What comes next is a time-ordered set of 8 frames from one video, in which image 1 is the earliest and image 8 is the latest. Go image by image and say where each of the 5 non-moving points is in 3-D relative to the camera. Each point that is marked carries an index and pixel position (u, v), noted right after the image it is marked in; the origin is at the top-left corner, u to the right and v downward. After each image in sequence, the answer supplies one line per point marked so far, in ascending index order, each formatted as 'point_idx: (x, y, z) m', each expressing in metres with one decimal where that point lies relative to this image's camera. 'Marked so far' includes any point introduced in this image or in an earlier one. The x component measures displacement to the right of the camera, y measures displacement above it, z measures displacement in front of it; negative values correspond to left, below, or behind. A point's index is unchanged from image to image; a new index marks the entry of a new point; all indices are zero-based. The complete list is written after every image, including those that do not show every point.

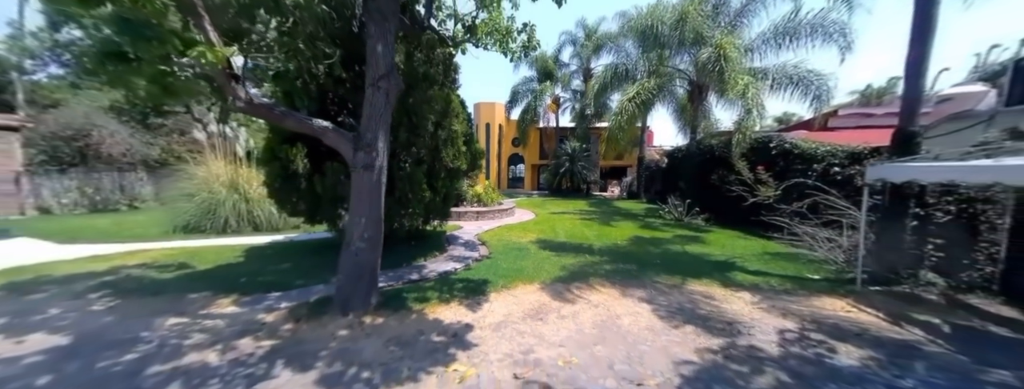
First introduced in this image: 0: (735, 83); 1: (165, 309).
0: (+6.3, +3.1, +9.0) m
1: (-4.2, -1.4, +3.9) m
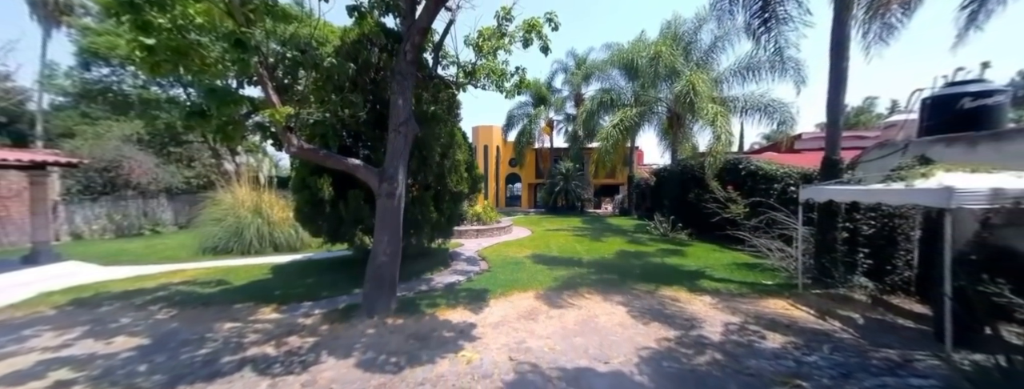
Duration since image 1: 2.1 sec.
0: (+6.2, +2.6, +10.1) m
1: (-4.3, -1.8, +4.7) m
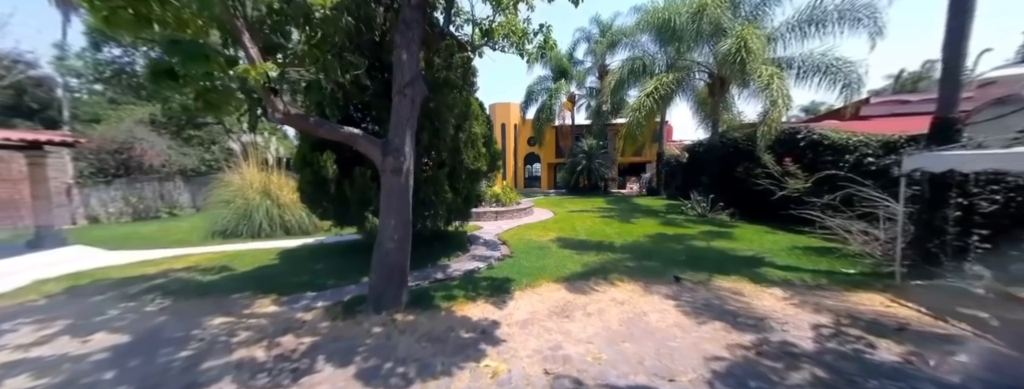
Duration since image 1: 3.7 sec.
0: (+6.7, +3.3, +8.8) m
1: (-3.9, -1.5, +4.2) m
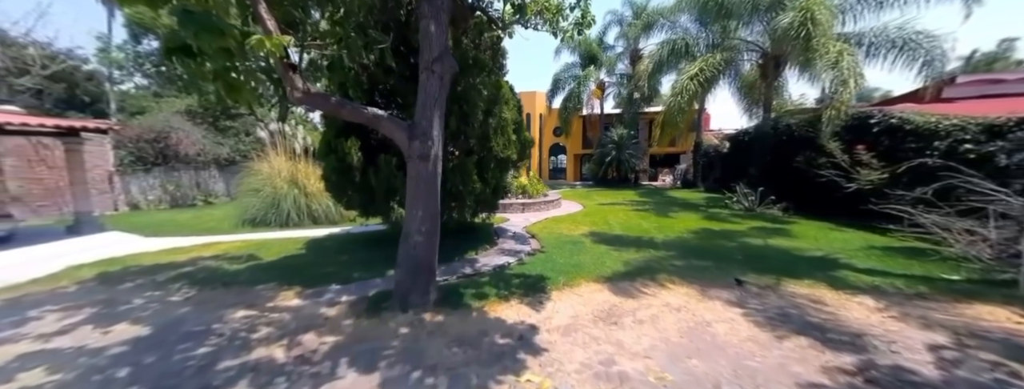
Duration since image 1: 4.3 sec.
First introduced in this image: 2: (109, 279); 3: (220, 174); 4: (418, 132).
0: (+7.5, +3.5, +7.8) m
1: (-3.4, -1.3, +4.0) m
2: (-5.5, -1.2, +4.4) m
3: (-13.0, +0.9, +14.4) m
4: (-1.0, +0.7, +3.5) m
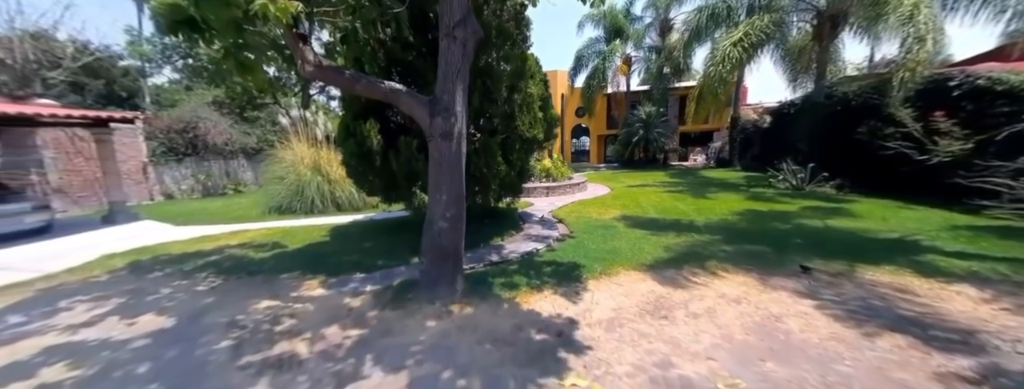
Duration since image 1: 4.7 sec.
0: (+8.0, +4.0, +6.8) m
1: (-3.0, -1.2, +3.9) m
2: (-5.1, -1.0, +4.4) m
3: (-12.0, +1.4, +14.7) m
4: (-0.7, +0.9, +3.2) m
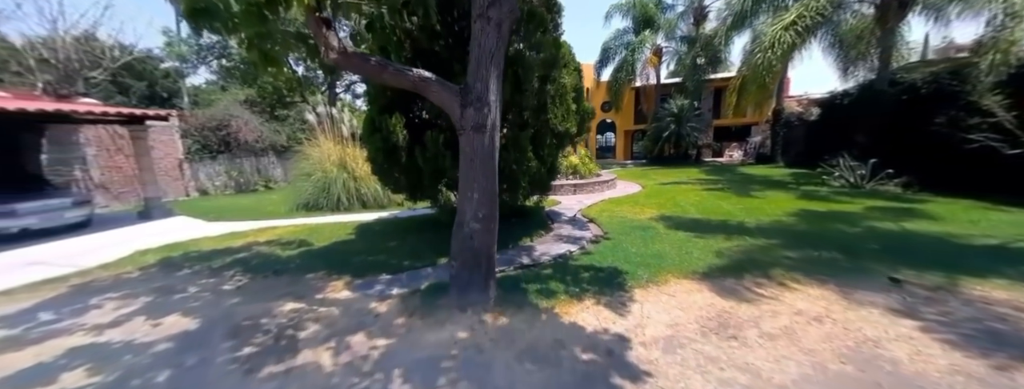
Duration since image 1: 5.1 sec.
0: (+8.6, +4.0, +5.9) m
1: (-2.6, -1.1, +3.7) m
2: (-4.6, -1.0, +4.4) m
3: (-10.9, +1.6, +15.1) m
4: (-0.4, +0.9, +2.9) m
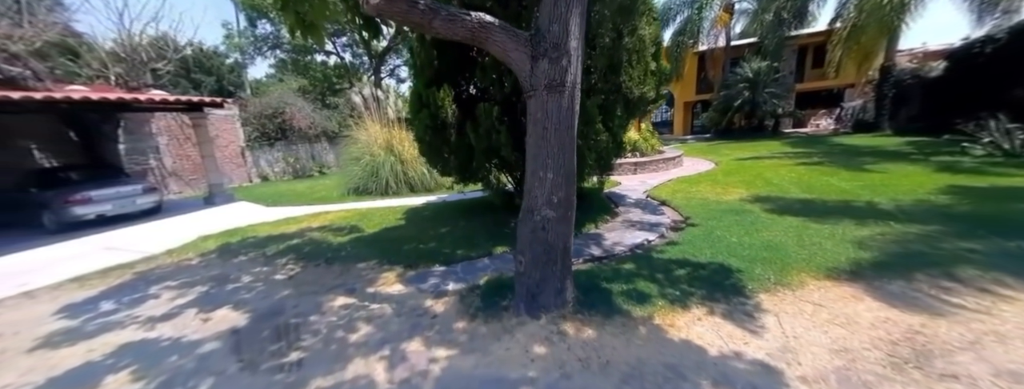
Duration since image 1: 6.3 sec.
0: (+9.4, +4.4, +3.9) m
1: (-1.9, -0.9, +3.4) m
2: (-3.8, -0.8, +4.3) m
3: (-8.8, +2.3, +15.6) m
4: (+0.2, +1.0, +2.2) m
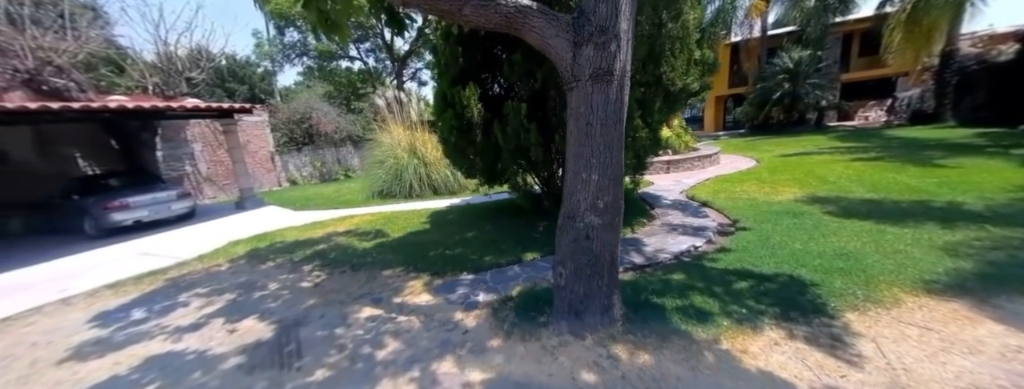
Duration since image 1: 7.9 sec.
0: (+9.7, +4.5, +3.1) m
1: (-1.6, -1.0, +3.3) m
2: (-3.4, -0.8, +4.3) m
3: (-7.7, +2.2, +15.9) m
4: (+0.5, +1.0, +1.9) m
